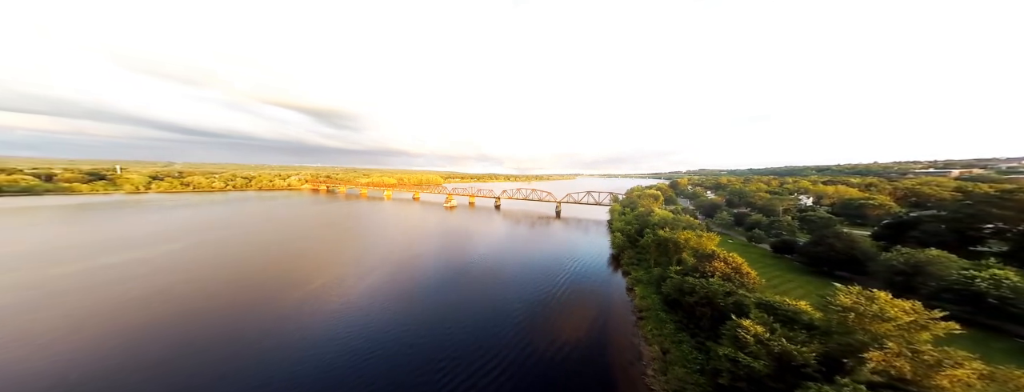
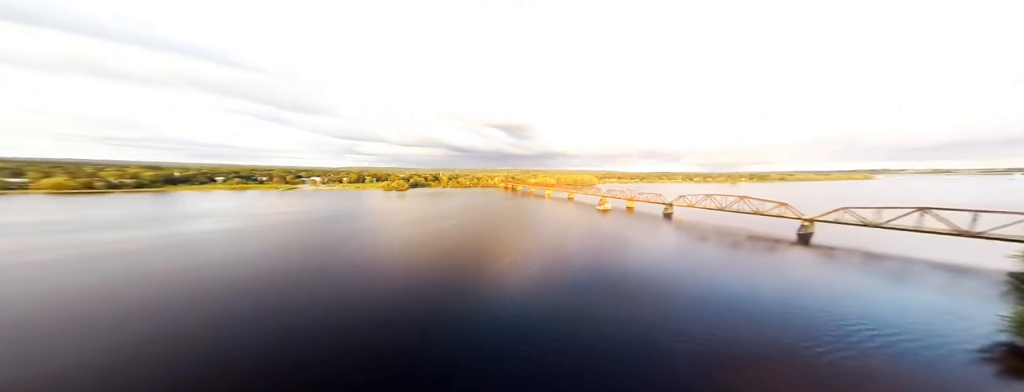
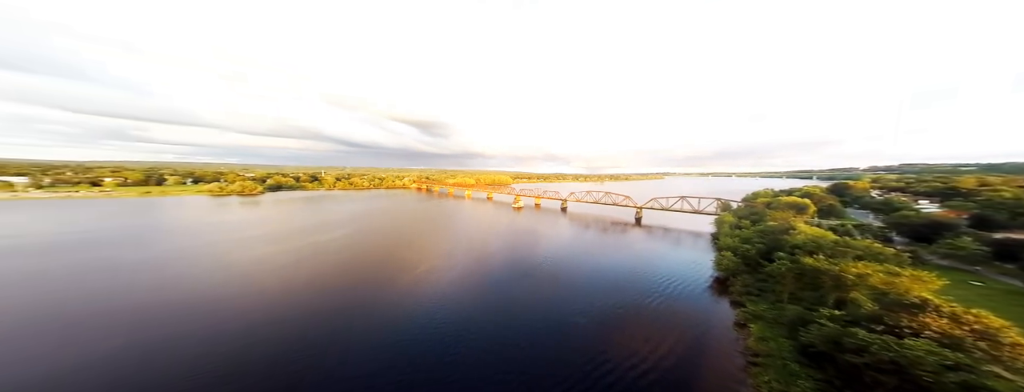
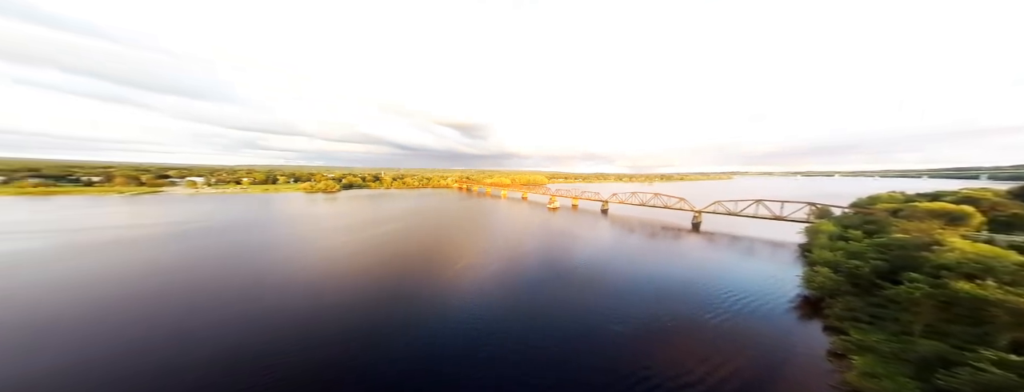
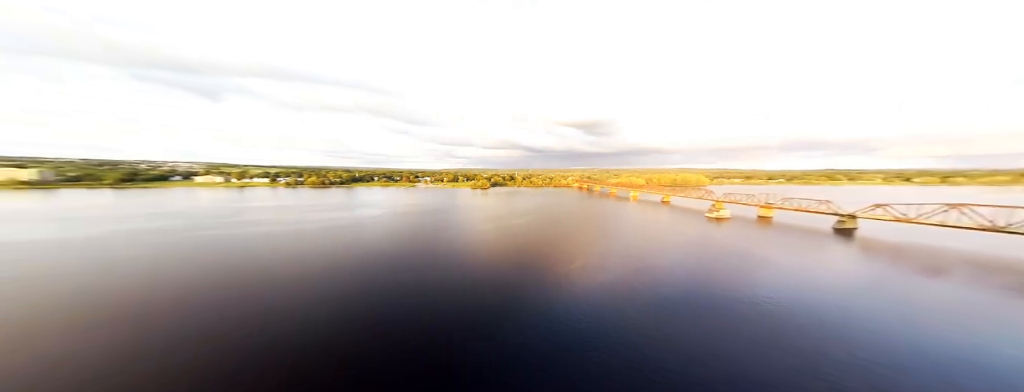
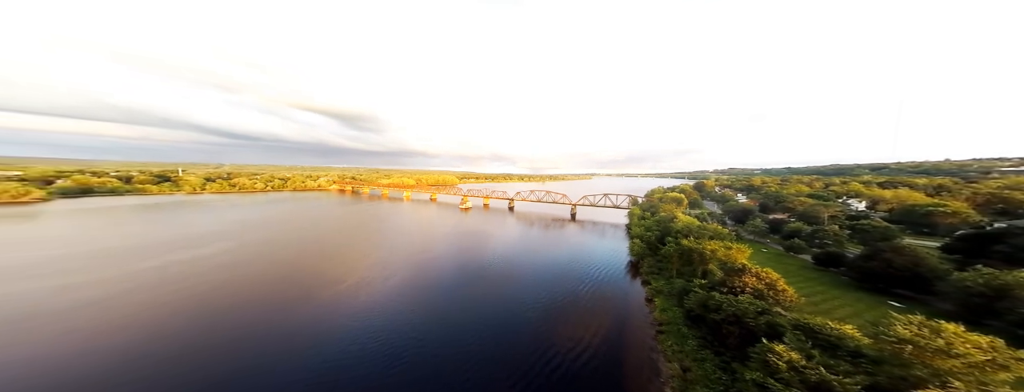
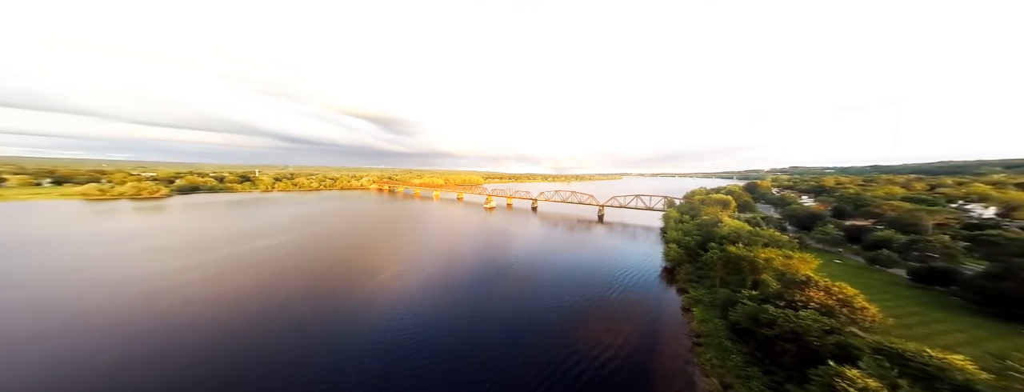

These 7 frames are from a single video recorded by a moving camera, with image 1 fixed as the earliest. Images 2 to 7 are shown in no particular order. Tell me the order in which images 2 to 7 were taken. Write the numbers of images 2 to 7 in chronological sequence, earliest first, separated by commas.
6, 7, 3, 4, 2, 5
